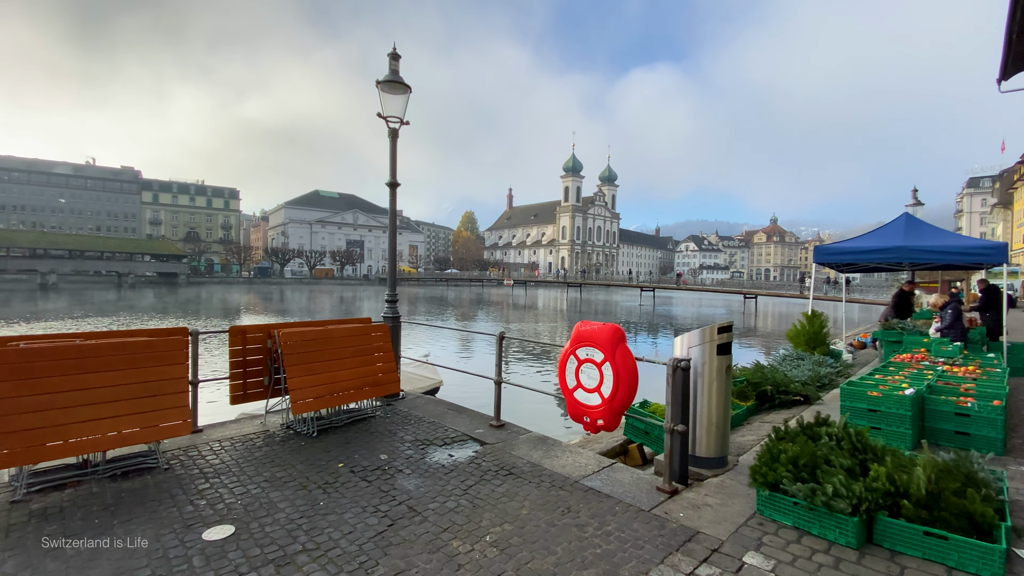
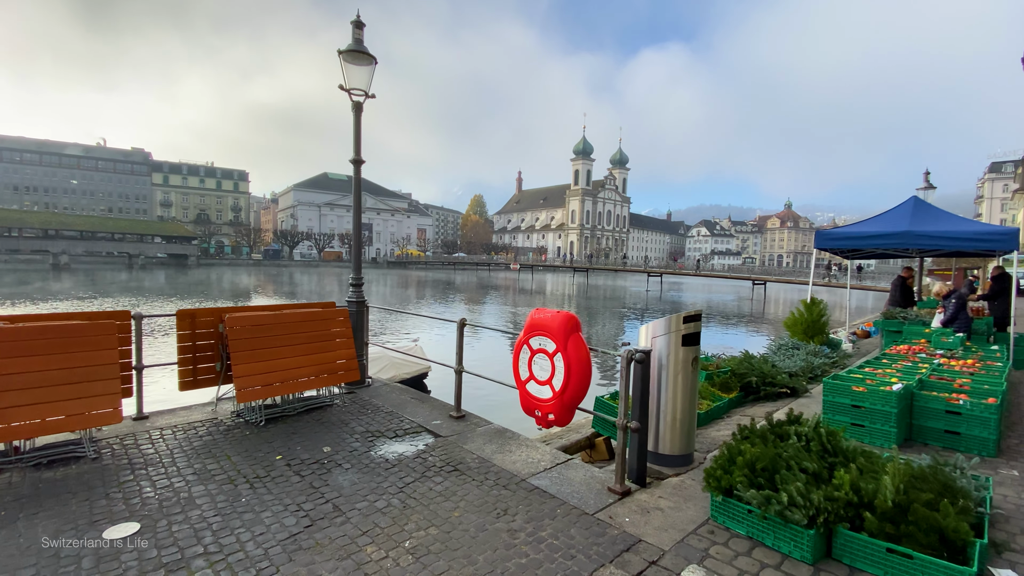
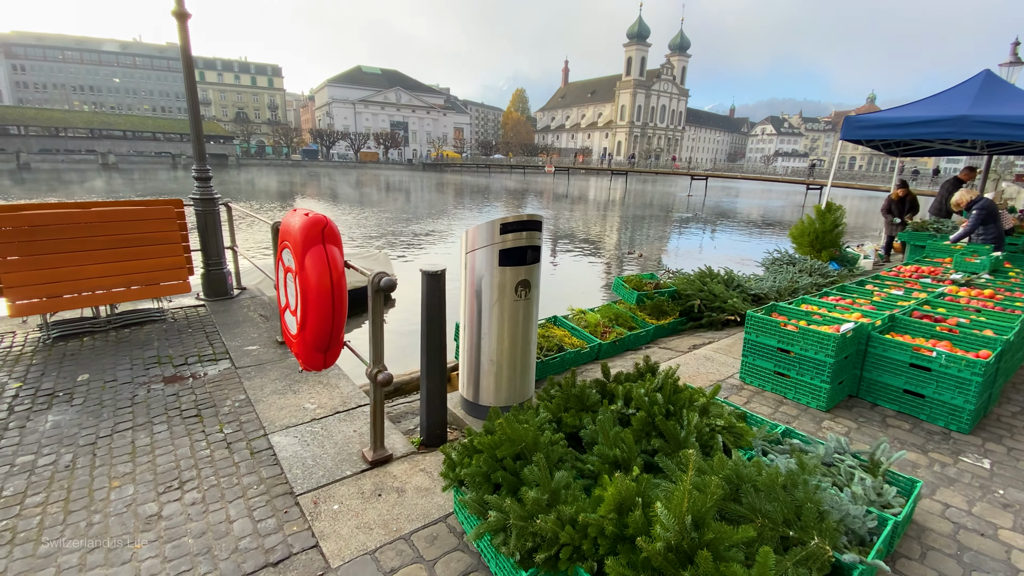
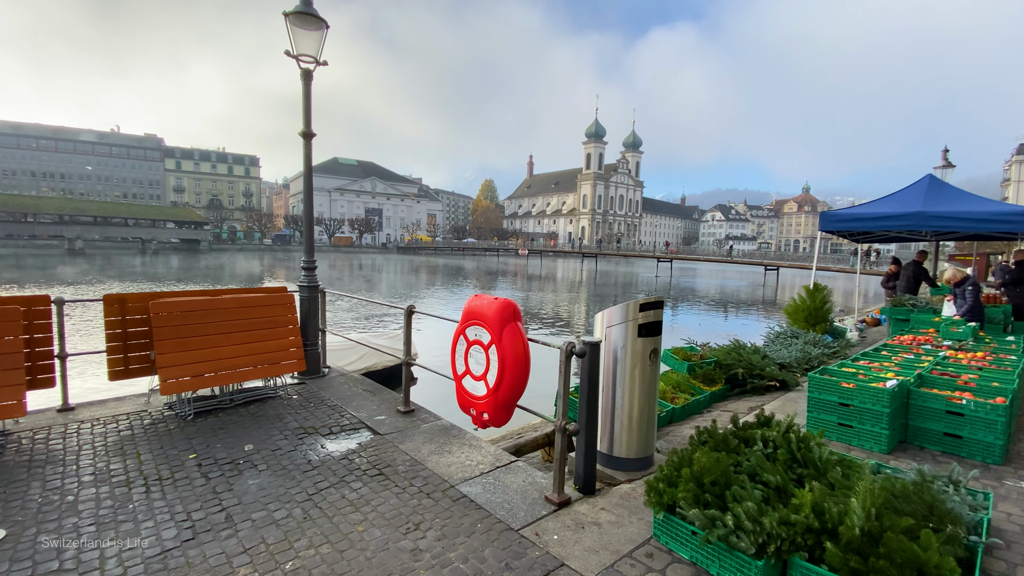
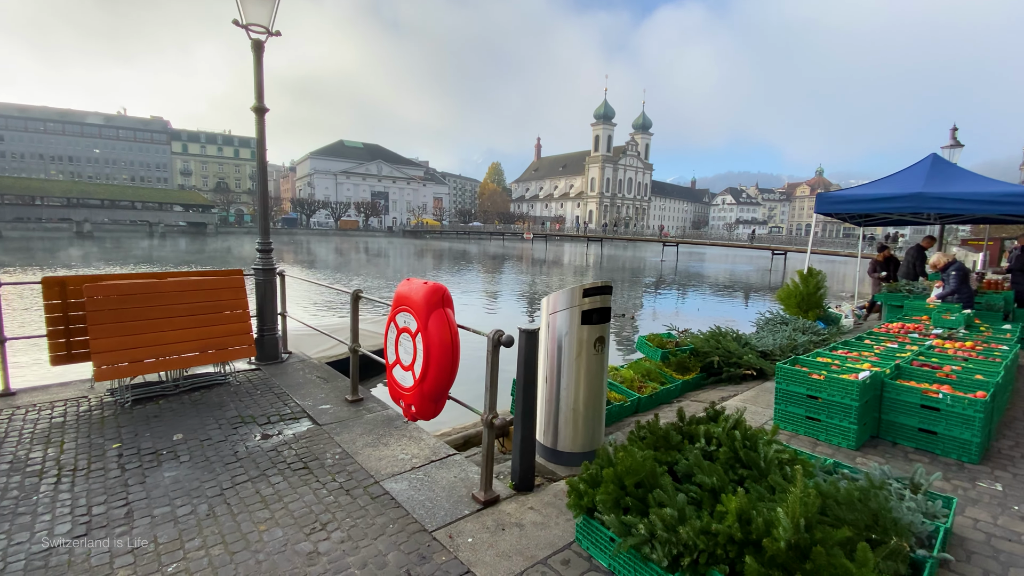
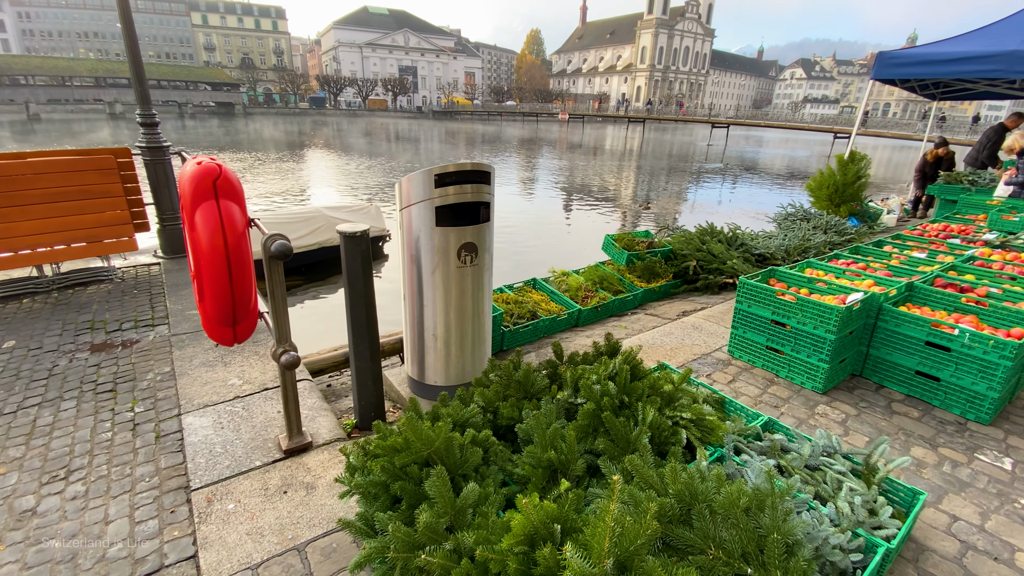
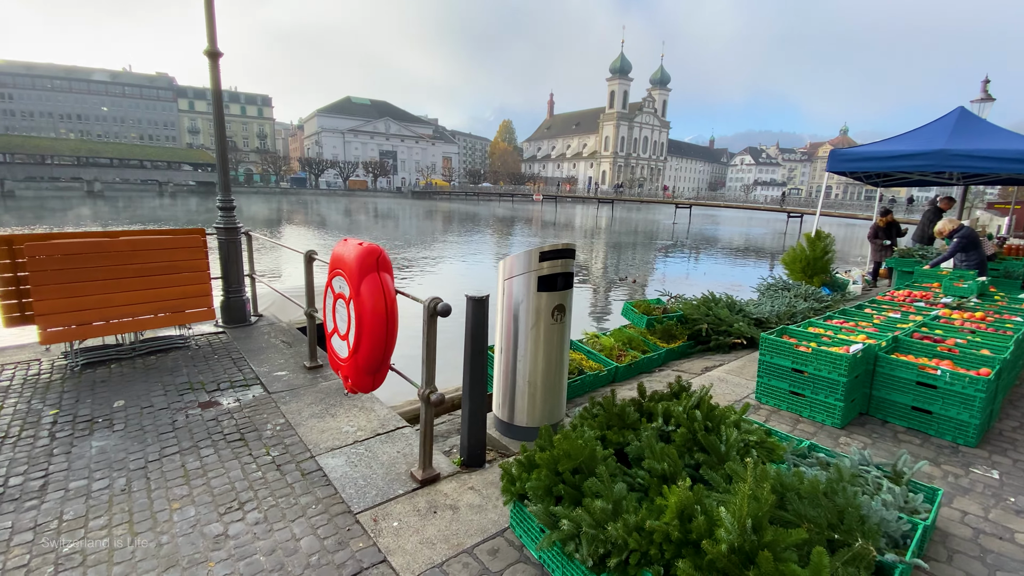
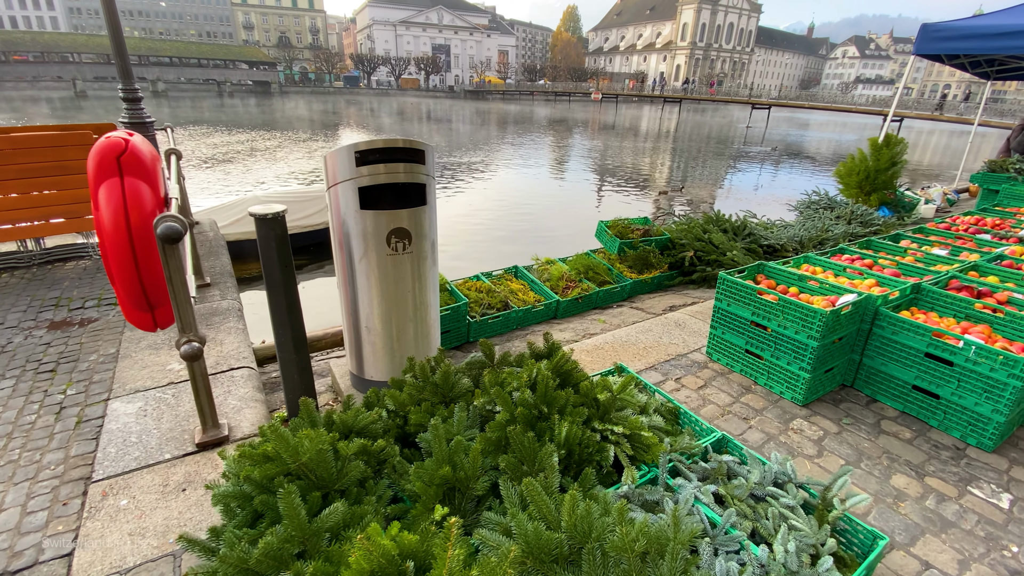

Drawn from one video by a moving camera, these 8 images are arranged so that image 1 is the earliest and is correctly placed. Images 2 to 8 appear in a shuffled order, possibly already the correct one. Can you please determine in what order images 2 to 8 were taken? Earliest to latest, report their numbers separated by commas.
2, 4, 5, 7, 3, 6, 8
